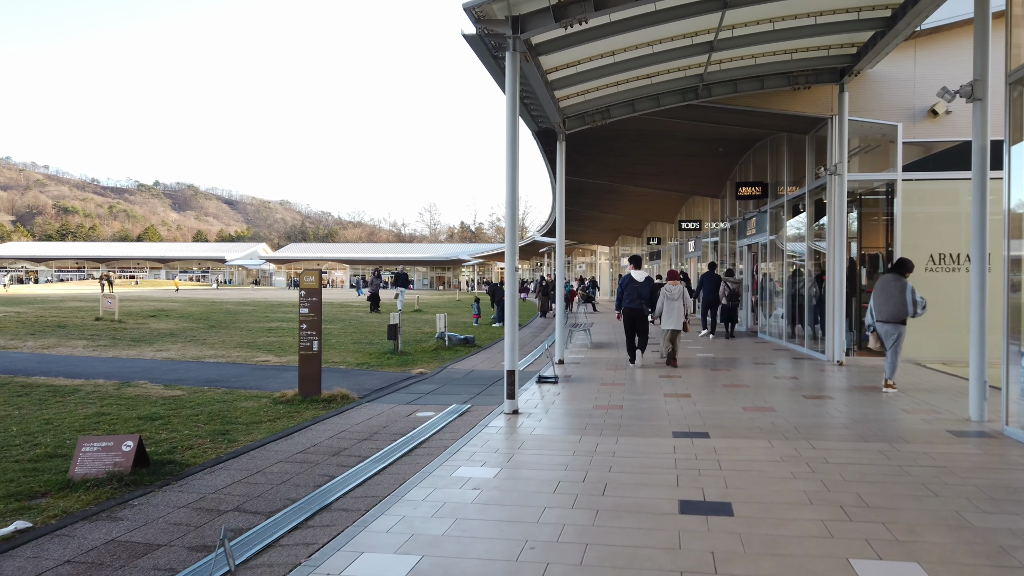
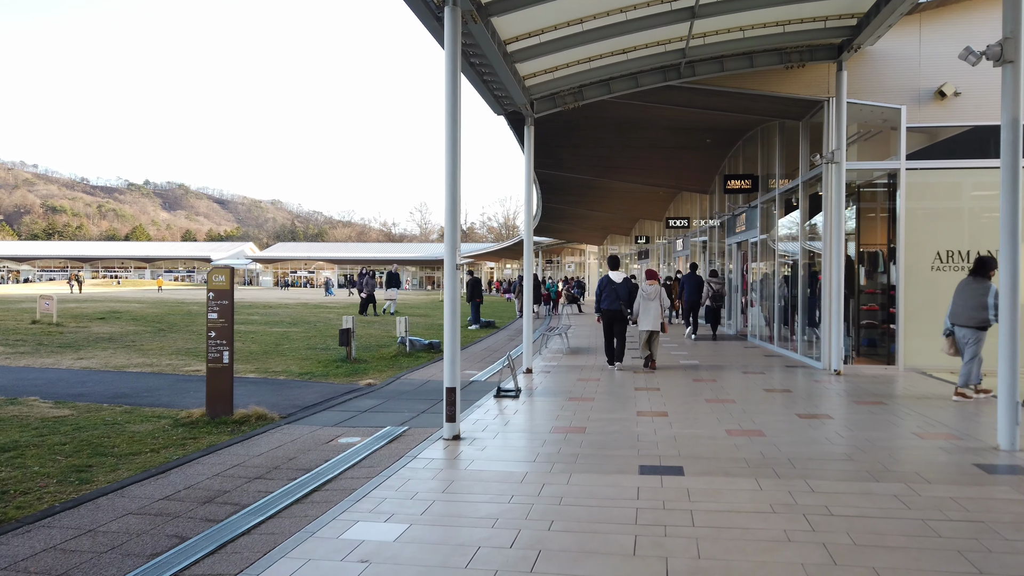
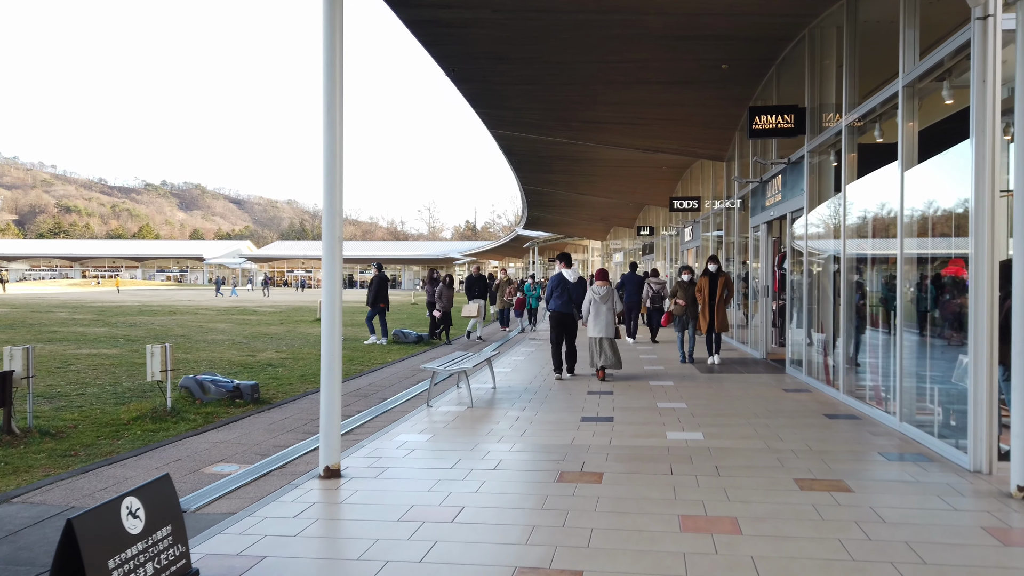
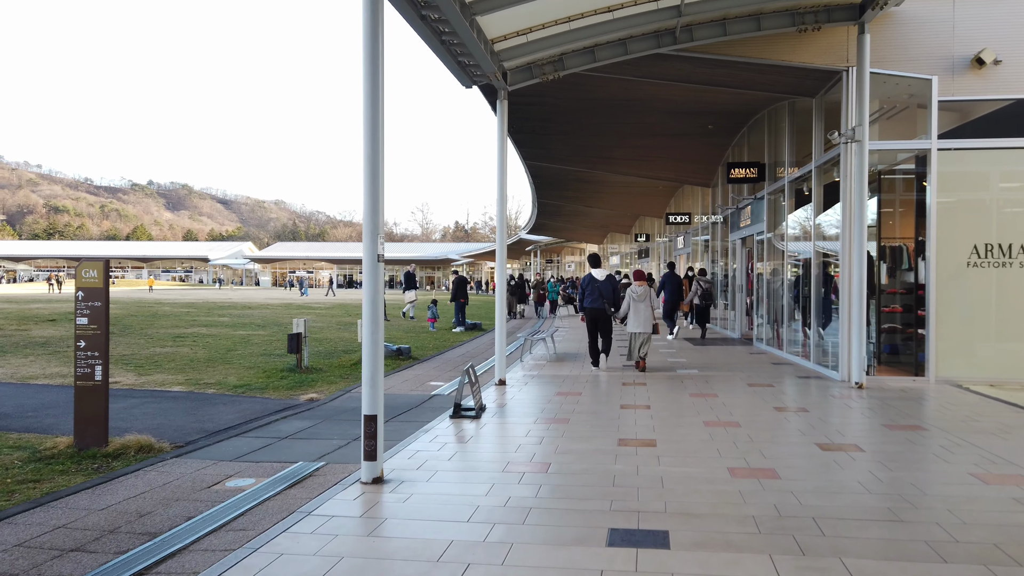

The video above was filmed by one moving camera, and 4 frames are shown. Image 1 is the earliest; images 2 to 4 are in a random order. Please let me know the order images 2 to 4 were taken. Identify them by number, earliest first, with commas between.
2, 4, 3
